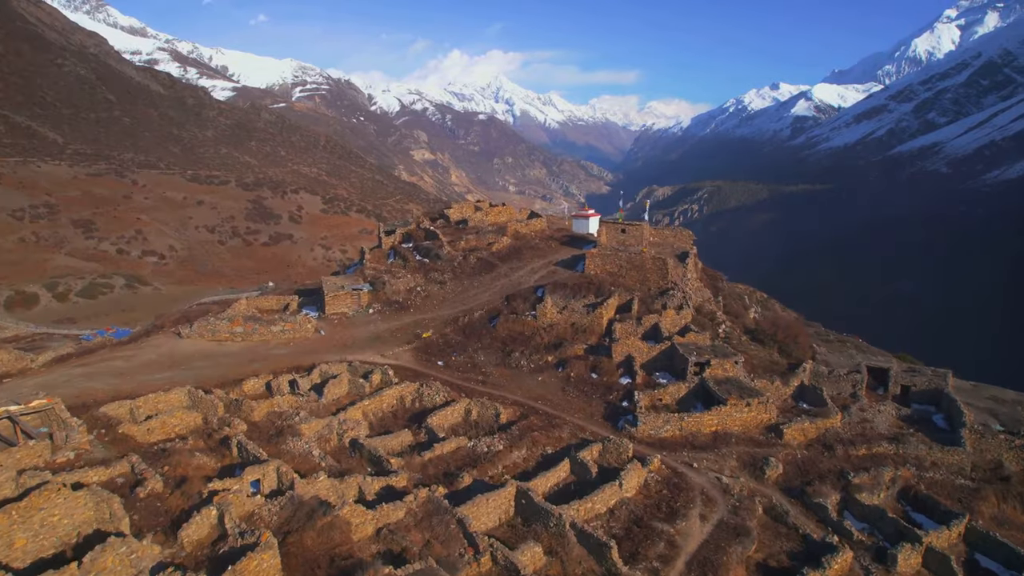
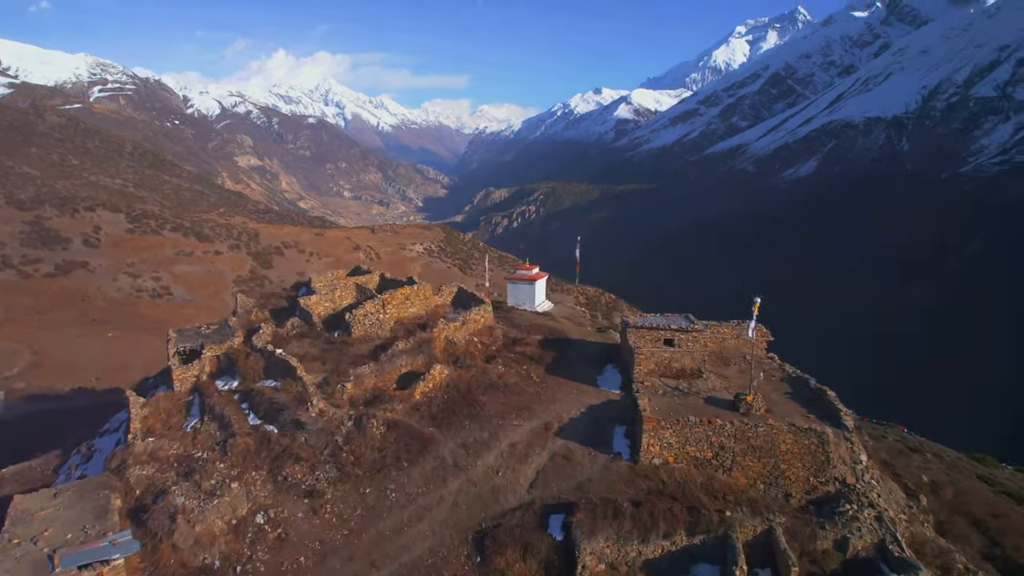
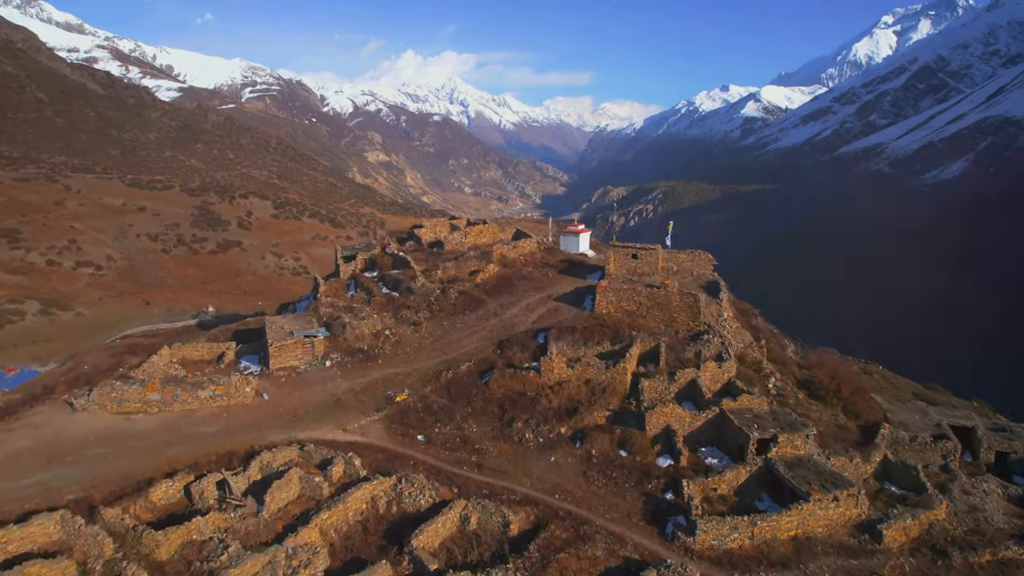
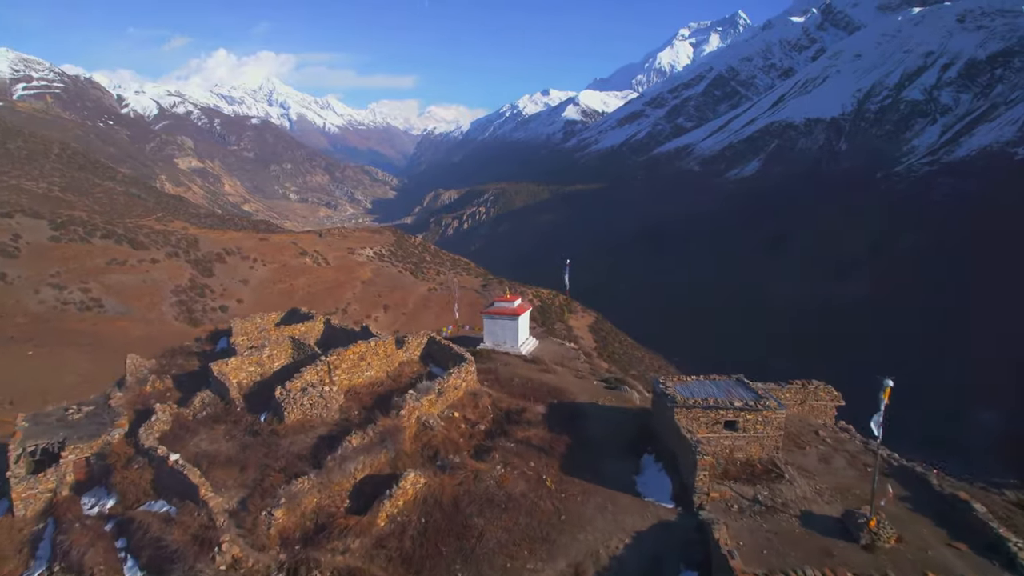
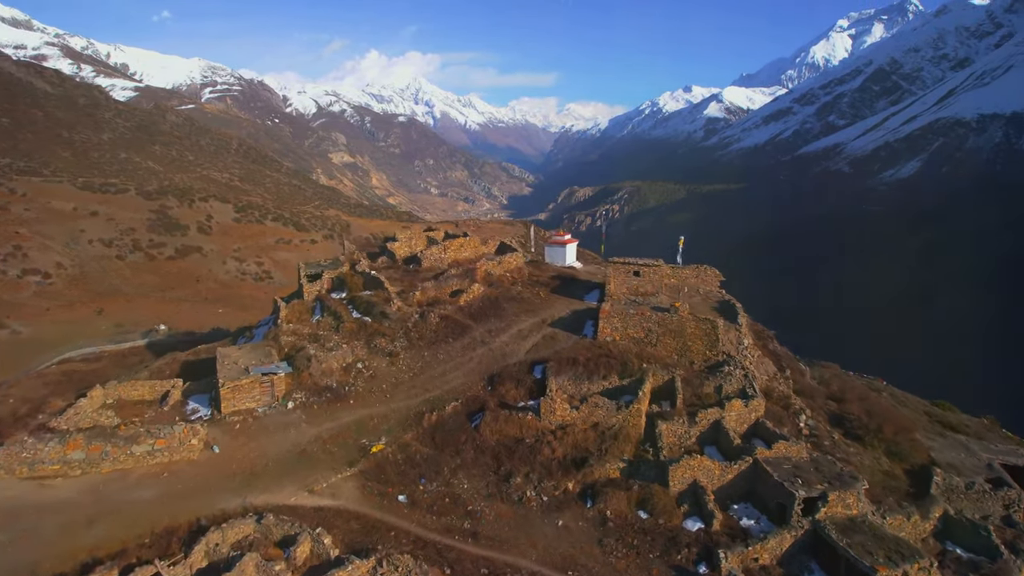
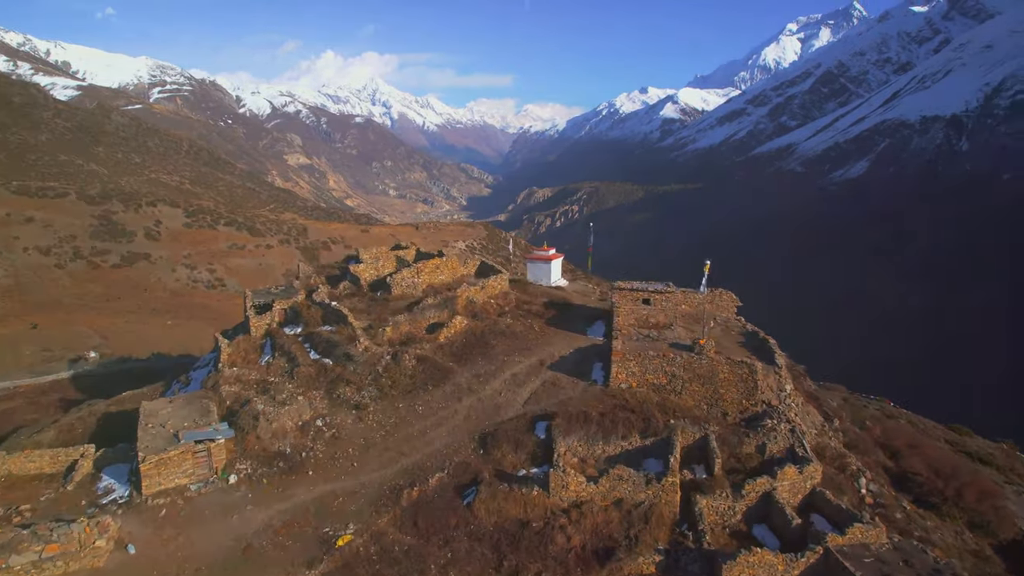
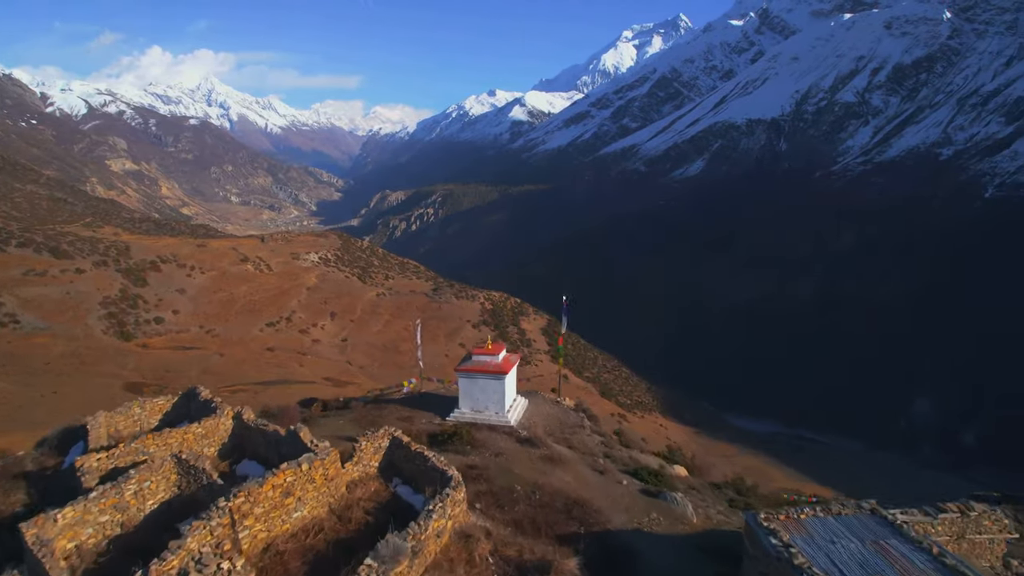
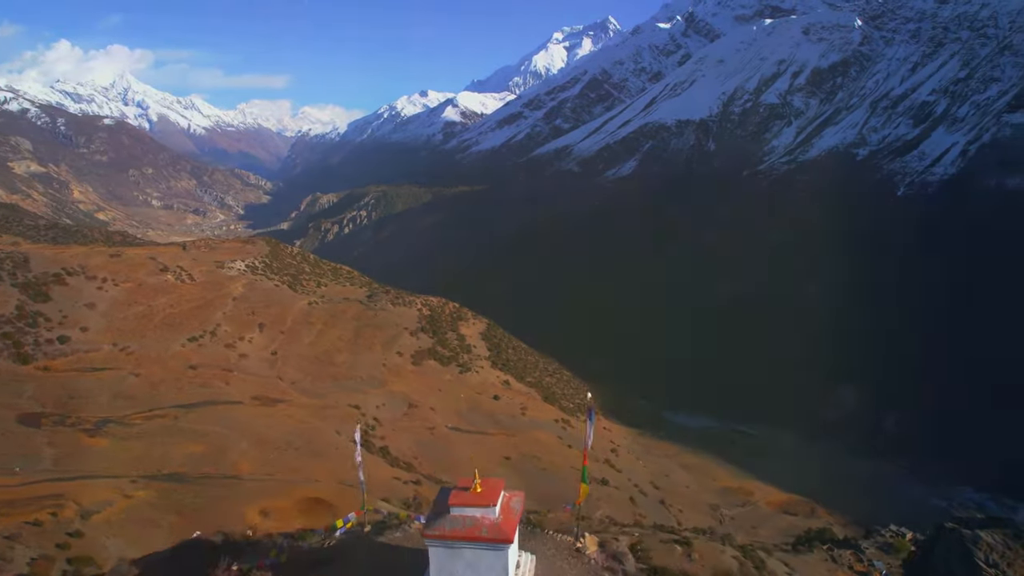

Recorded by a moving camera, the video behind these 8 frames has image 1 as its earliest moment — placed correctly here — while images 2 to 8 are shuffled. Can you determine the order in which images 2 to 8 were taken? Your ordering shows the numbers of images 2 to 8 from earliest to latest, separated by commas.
3, 5, 6, 2, 4, 7, 8
